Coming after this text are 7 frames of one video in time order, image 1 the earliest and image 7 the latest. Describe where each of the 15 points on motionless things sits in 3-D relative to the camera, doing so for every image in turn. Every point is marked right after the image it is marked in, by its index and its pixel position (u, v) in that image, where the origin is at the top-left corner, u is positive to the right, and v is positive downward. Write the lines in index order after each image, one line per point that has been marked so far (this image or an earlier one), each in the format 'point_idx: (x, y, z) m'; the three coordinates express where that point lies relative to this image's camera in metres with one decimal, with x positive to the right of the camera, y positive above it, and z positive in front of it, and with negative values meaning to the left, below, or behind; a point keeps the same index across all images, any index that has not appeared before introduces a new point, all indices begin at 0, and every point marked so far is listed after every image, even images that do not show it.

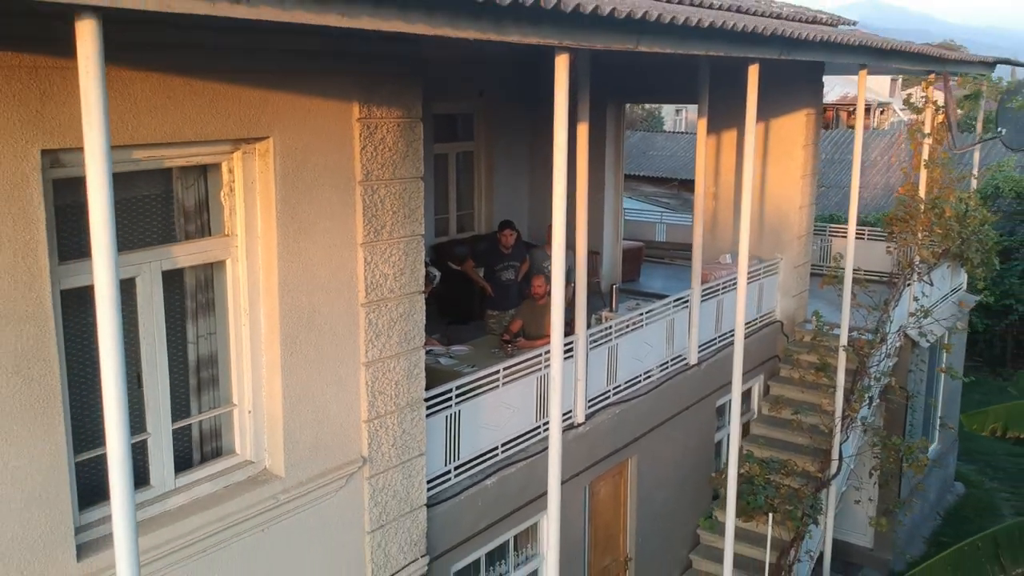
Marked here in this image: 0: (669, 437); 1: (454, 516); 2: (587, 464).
0: (+1.5, -1.4, +8.7) m
1: (-0.4, -1.6, +6.3) m
2: (+0.6, -1.4, +7.5) m
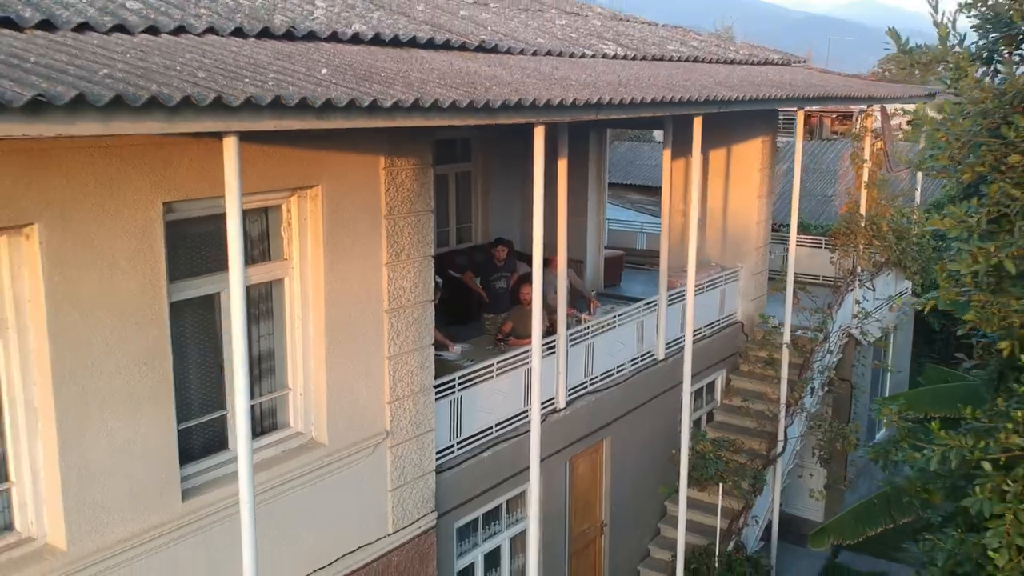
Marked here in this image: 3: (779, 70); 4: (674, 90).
0: (+1.4, -1.5, +10.2) m
1: (-0.5, -1.6, +7.8) m
2: (+0.5, -1.5, +9.0) m
3: (+3.1, +2.5, +10.6) m
4: (+1.3, +1.5, +7.1) m
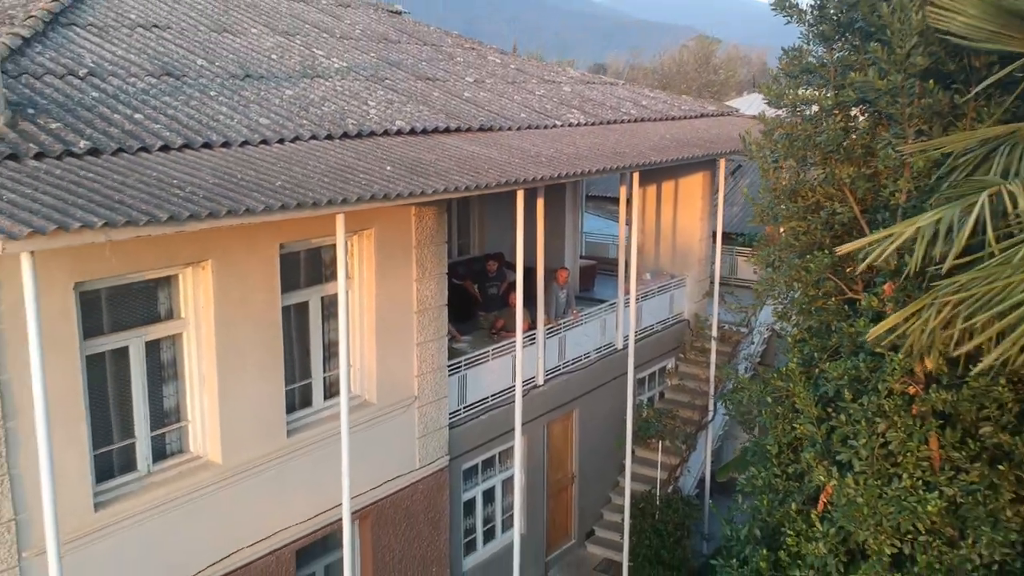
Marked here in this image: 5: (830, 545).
0: (+1.3, -1.5, +13.2) m
1: (-0.6, -1.7, +10.8) m
2: (+0.4, -1.6, +12.0) m
3: (+2.9, +2.4, +13.6) m
4: (+1.2, +1.4, +10.1) m
5: (+2.3, -1.8, +6.8) m
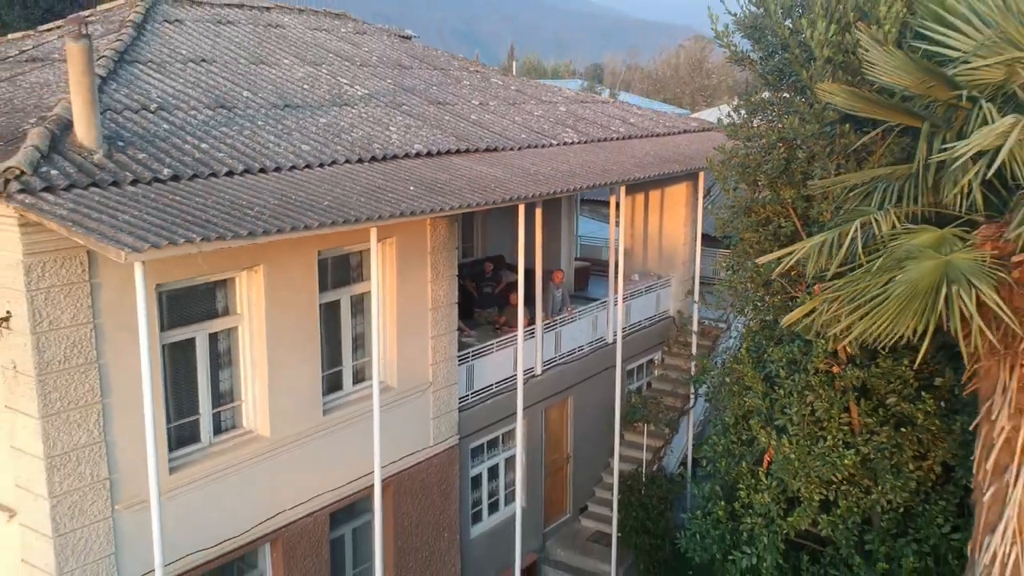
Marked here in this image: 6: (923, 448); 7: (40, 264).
0: (+1.3, -1.5, +14.7) m
1: (-0.6, -1.7, +12.2) m
2: (+0.4, -1.6, +13.5) m
3: (+2.9, +2.4, +15.1) m
4: (+1.2, +1.4, +11.6) m
5: (+2.3, -1.8, +8.3) m
6: (+3.5, -1.3, +7.9) m
7: (-3.8, +0.2, +7.3) m
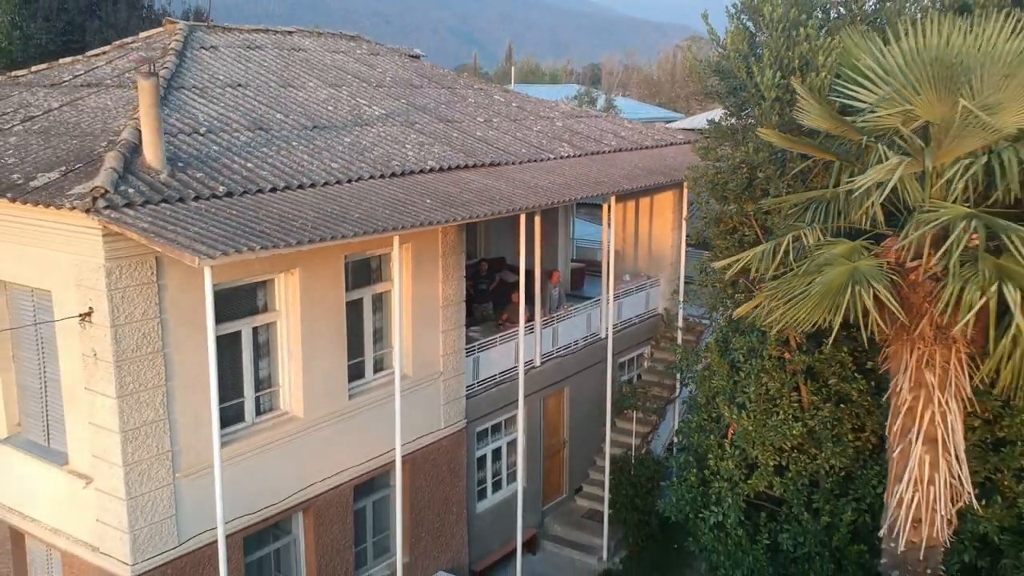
0: (+1.3, -1.5, +16.1) m
1: (-0.5, -1.7, +13.6) m
2: (+0.5, -1.6, +14.9) m
3: (+2.9, +2.4, +16.5) m
4: (+1.2, +1.4, +13.0) m
5: (+2.4, -1.8, +9.7) m
6: (+3.5, -1.3, +9.3) m
7: (-3.7, +0.2, +8.7) m
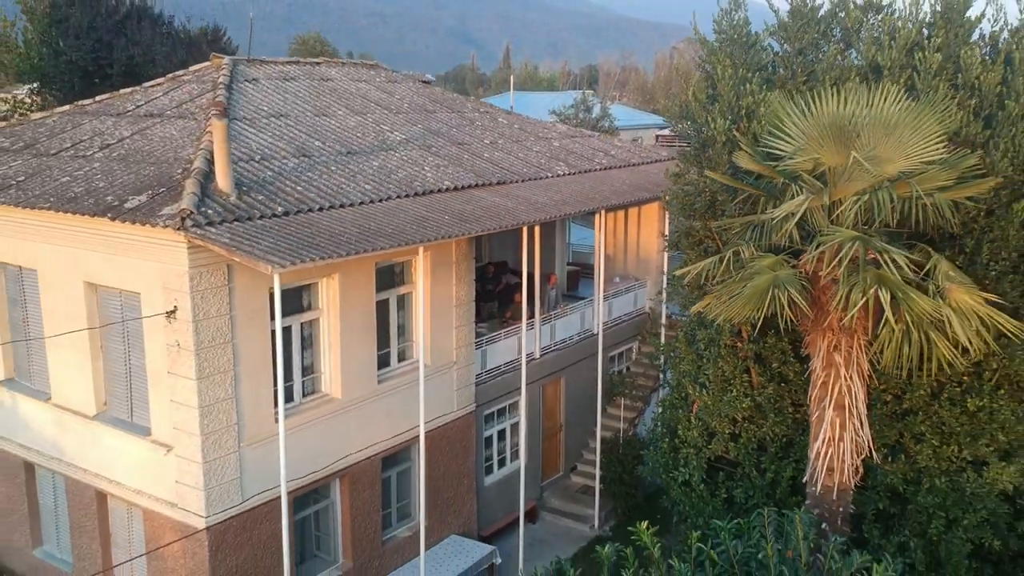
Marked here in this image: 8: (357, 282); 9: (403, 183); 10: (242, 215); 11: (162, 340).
0: (+1.4, -1.6, +18.2) m
1: (-0.5, -1.7, +15.7) m
2: (+0.5, -1.6, +16.9) m
3: (+3.0, +2.4, +18.5) m
4: (+1.3, +1.4, +15.1) m
5: (+2.4, -1.8, +11.8) m
6: (+3.6, -1.4, +11.4) m
7: (-3.7, +0.2, +10.8) m
8: (-2.2, +0.1, +12.9) m
9: (-1.6, +1.5, +13.5) m
10: (-3.2, +0.9, +10.9) m
11: (-4.3, -0.6, +11.2) m
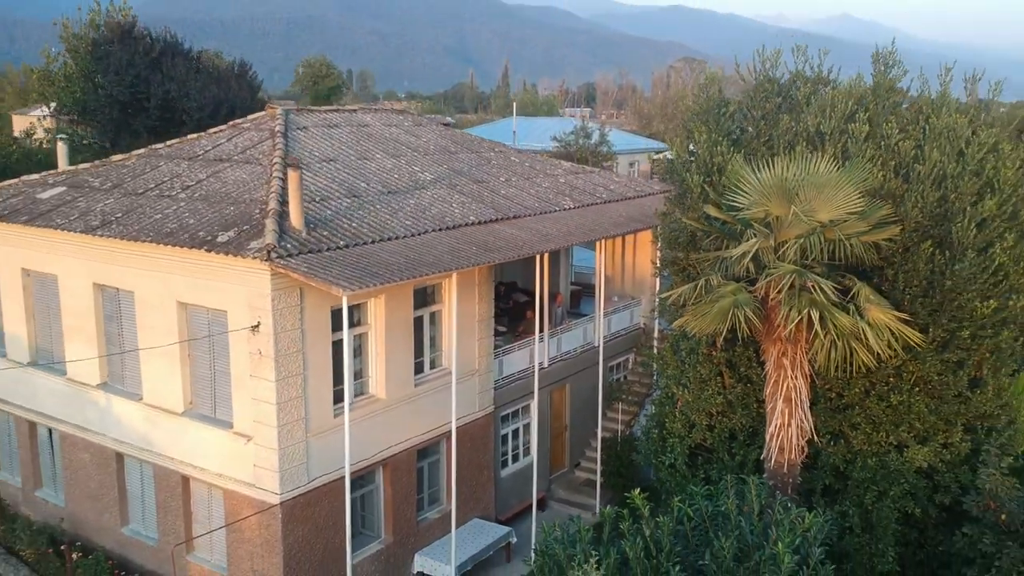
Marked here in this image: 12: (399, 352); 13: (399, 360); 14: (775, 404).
0: (+1.6, -2.0, +20.8) m
1: (-0.2, -2.1, +18.3) m
2: (+0.8, -2.0, +19.5) m
3: (+3.3, +2.0, +21.2) m
4: (+1.5, +1.1, +17.7) m
5: (+2.7, -2.1, +14.3) m
6: (+3.8, -1.7, +14.0) m
7: (-3.4, -0.1, +13.4) m
8: (-1.9, -0.2, +15.5) m
9: (-1.3, +1.2, +16.1) m
10: (-2.9, +0.6, +13.5) m
11: (-4.0, -0.9, +13.8) m
12: (-1.9, -1.1, +15.7) m
13: (-2.0, -1.2, +15.7) m
14: (+3.2, -1.5, +11.3) m
